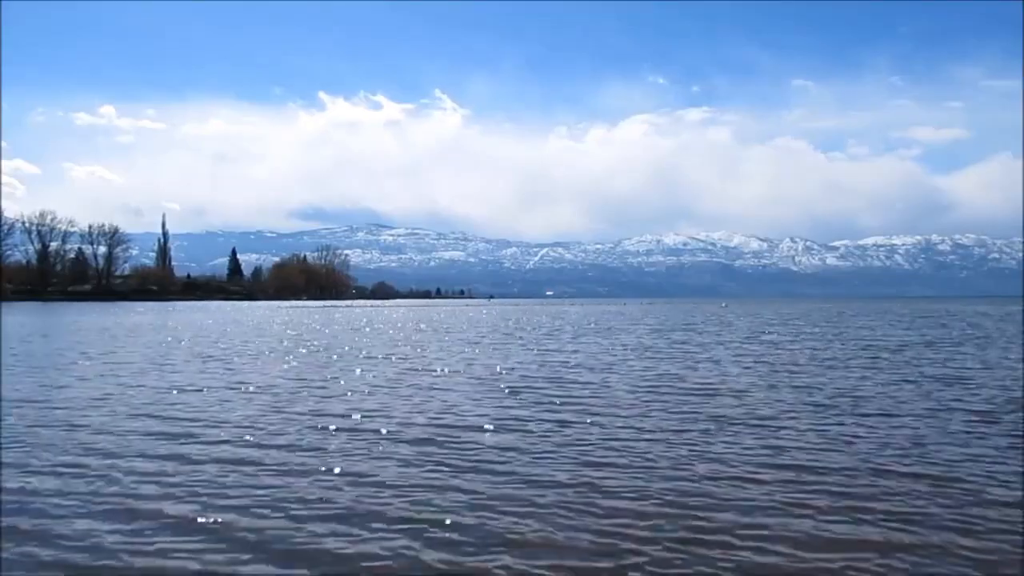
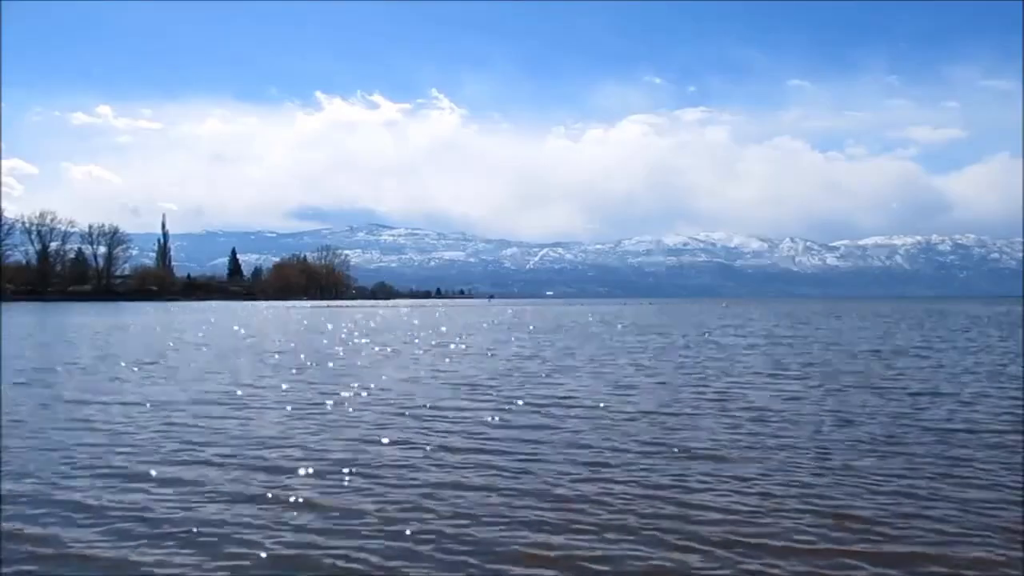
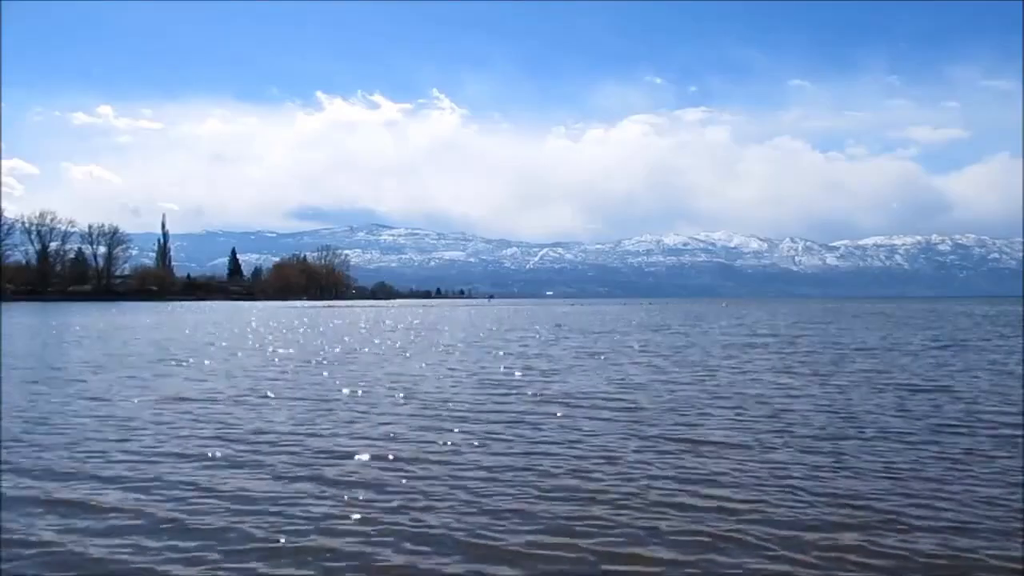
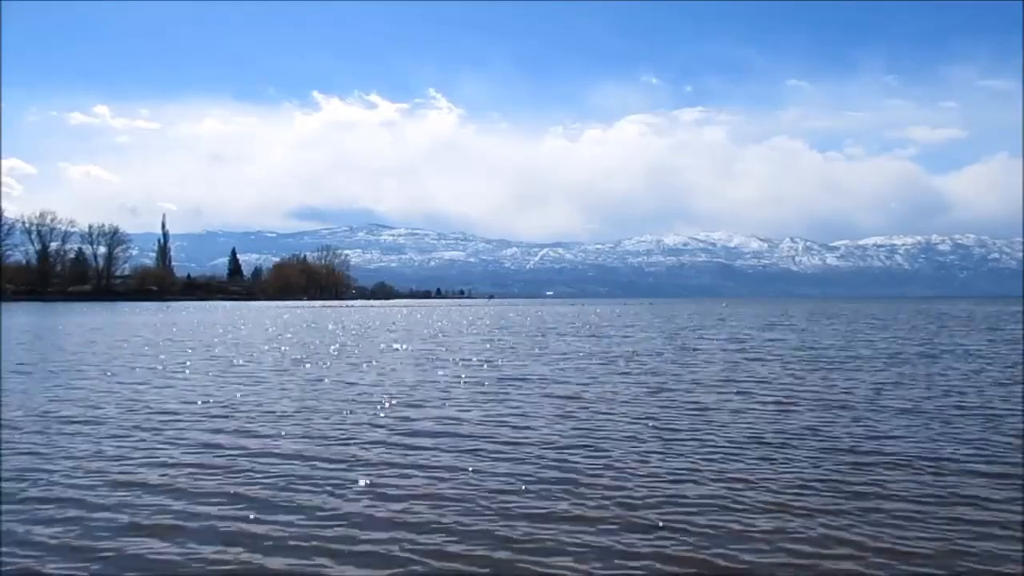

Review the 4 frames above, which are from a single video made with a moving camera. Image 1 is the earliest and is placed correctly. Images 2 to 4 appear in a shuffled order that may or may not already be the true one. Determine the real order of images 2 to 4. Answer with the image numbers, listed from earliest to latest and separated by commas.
3, 2, 4
